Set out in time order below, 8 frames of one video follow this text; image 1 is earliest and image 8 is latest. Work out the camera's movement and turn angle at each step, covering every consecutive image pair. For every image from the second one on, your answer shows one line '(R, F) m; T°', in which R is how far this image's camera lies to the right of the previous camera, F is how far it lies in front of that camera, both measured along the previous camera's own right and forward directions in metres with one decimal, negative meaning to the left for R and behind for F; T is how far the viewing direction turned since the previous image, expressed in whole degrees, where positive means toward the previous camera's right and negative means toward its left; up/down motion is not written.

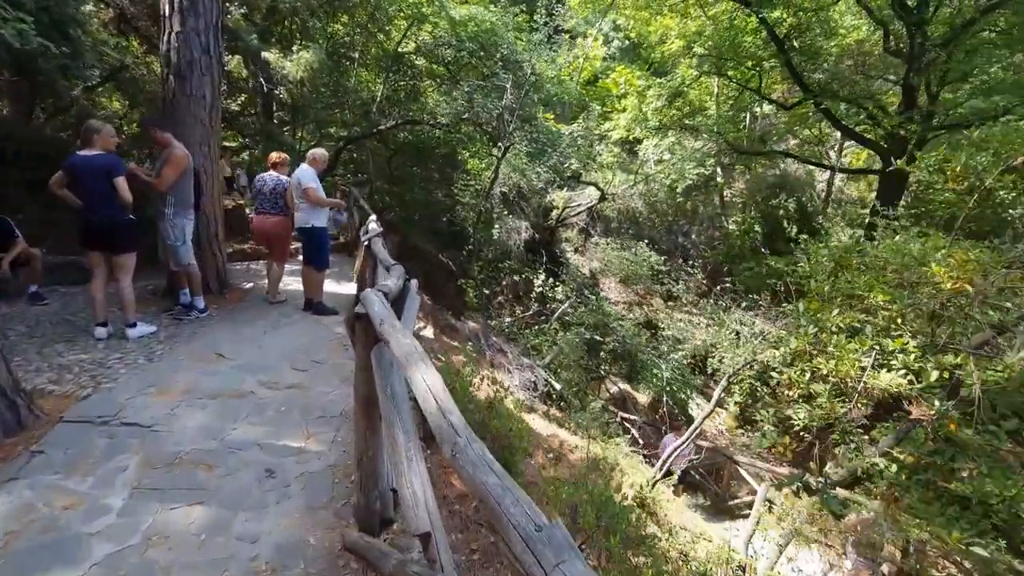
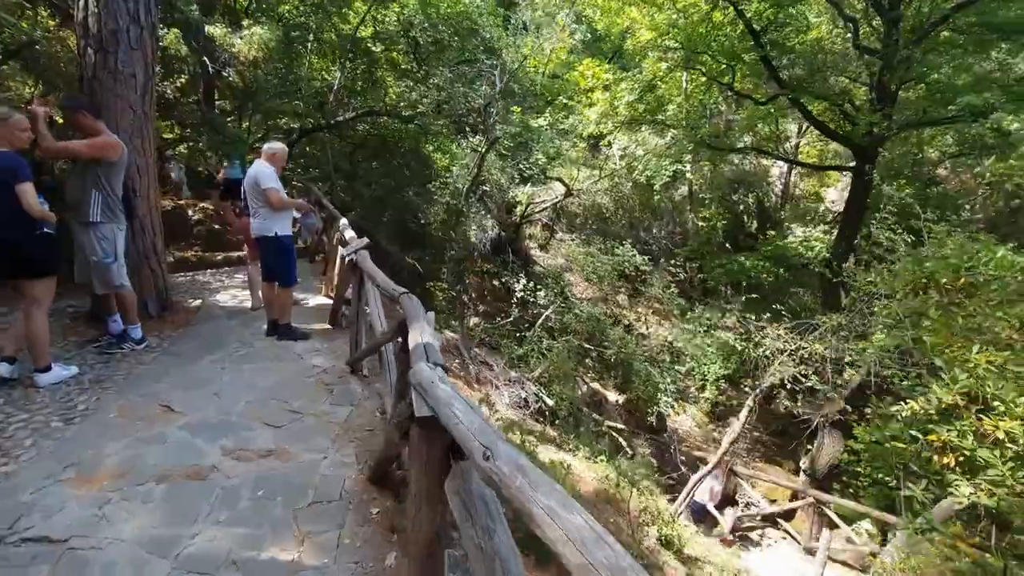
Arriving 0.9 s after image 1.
(-0.3, +0.5) m; +5°
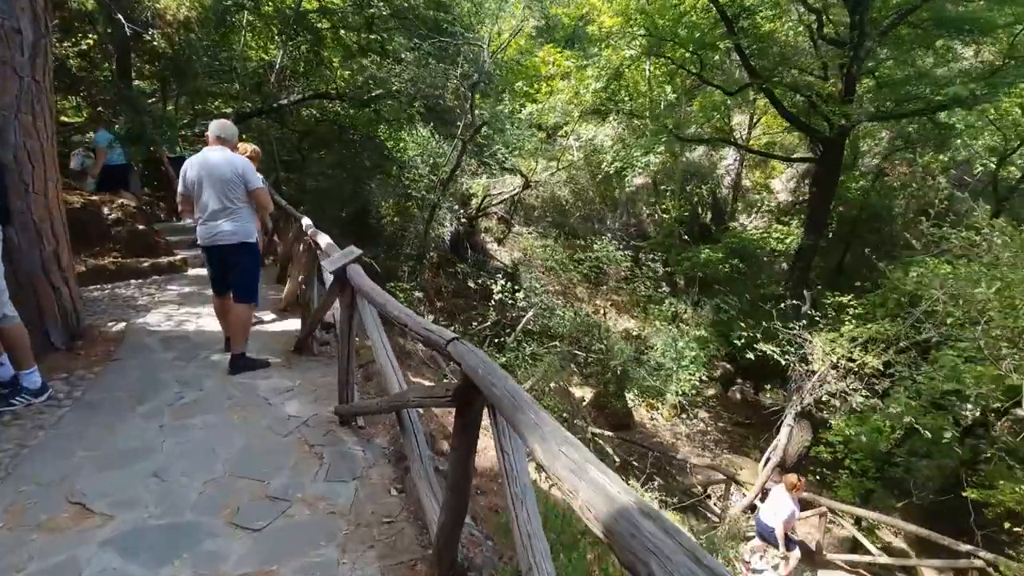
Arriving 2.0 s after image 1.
(-0.3, +0.5) m; +6°
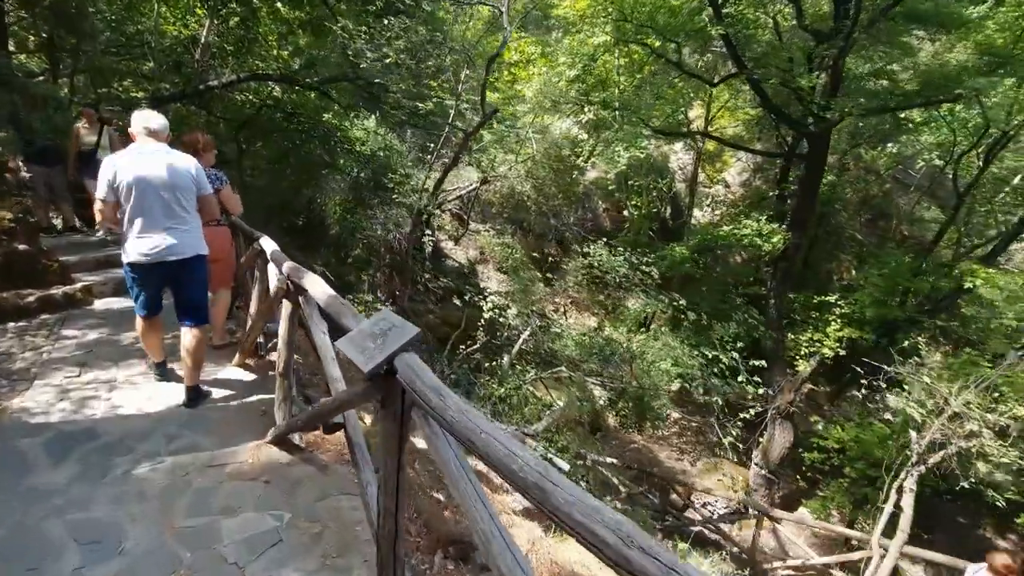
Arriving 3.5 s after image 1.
(-0.5, +0.8) m; +7°
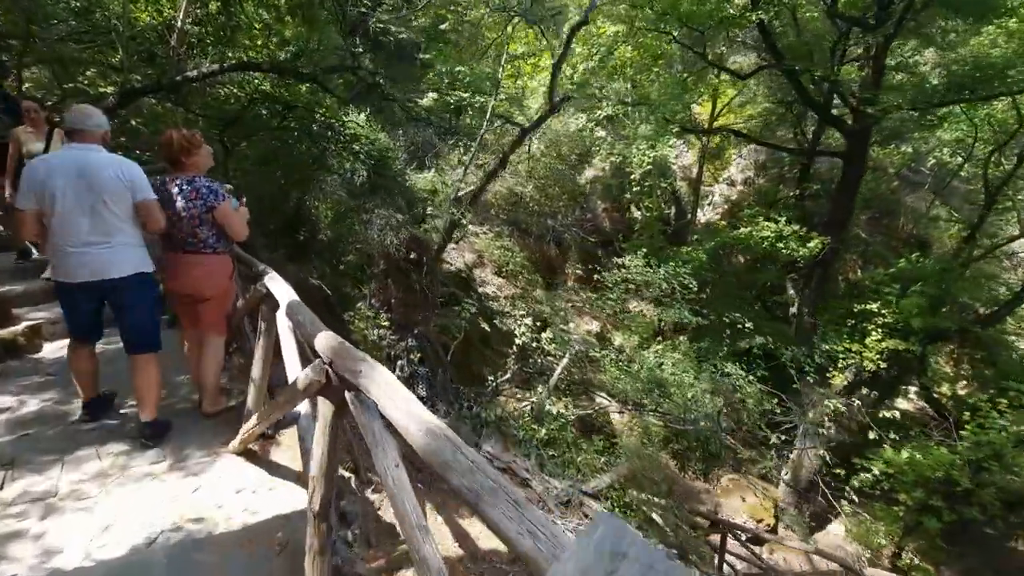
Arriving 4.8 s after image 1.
(-0.4, +0.7) m; +2°
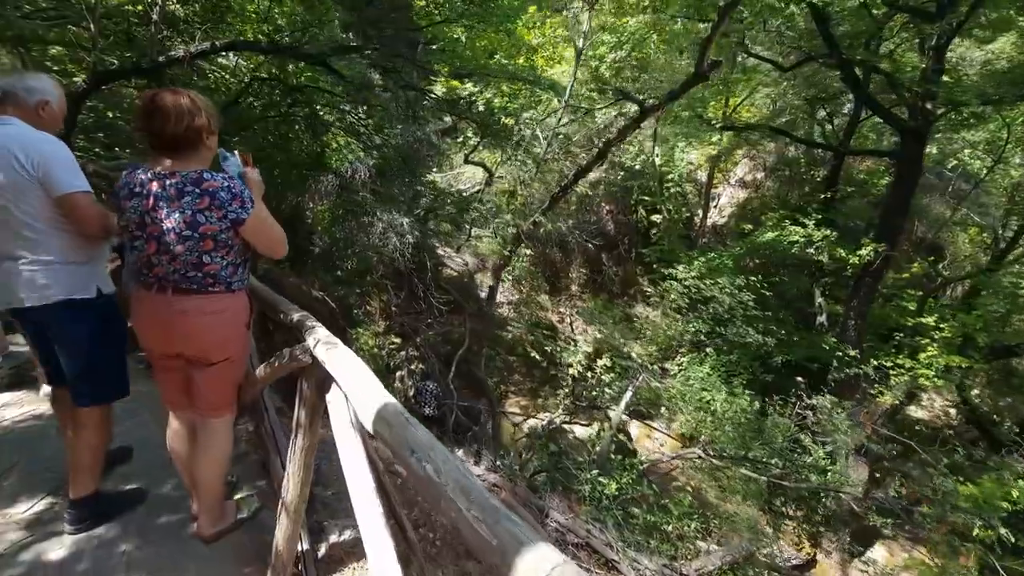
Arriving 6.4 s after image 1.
(-0.5, +0.7) m; +1°
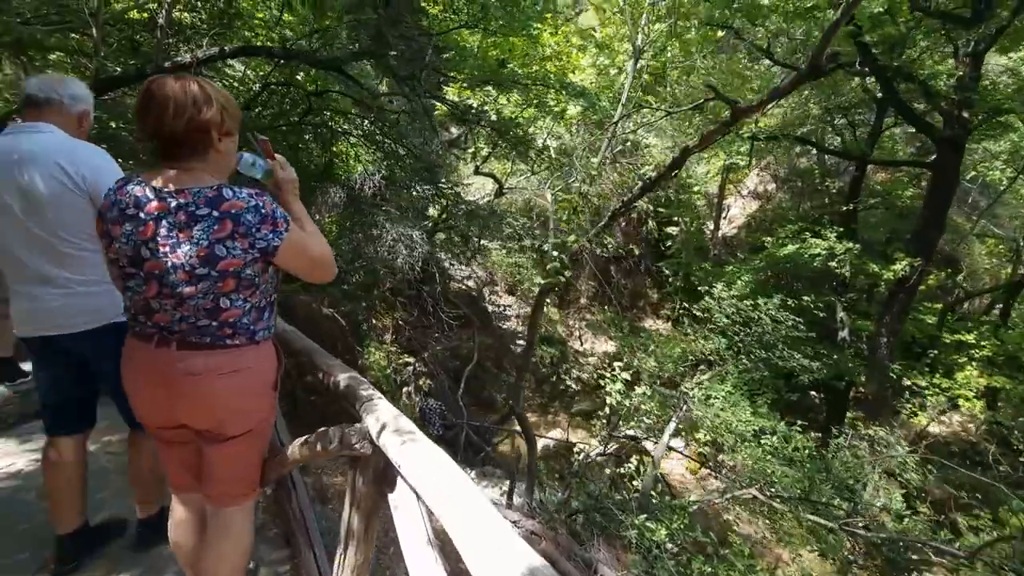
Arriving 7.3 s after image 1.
(-0.2, +0.3) m; 0°
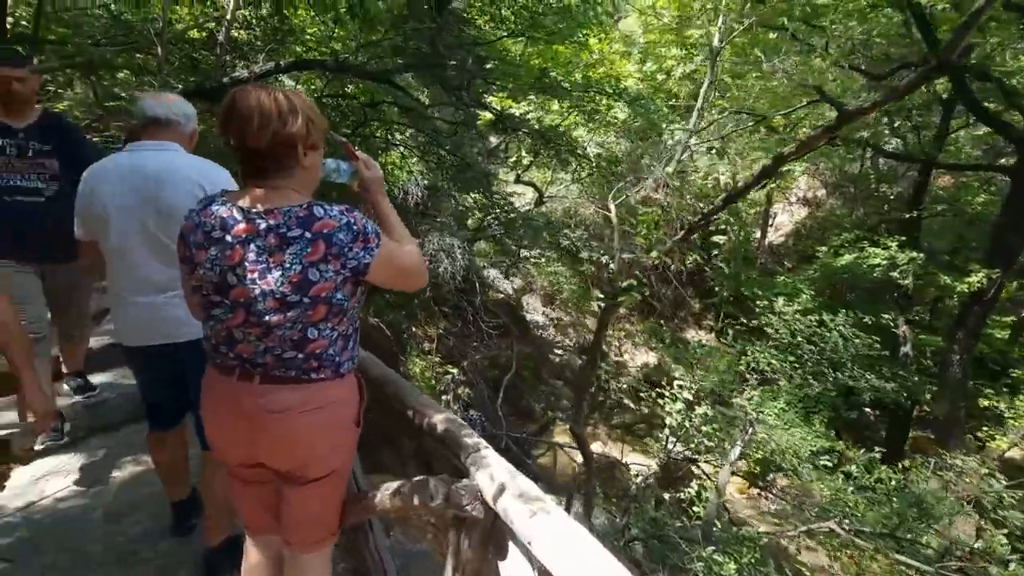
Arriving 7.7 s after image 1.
(-0.1, +0.1) m; -4°
